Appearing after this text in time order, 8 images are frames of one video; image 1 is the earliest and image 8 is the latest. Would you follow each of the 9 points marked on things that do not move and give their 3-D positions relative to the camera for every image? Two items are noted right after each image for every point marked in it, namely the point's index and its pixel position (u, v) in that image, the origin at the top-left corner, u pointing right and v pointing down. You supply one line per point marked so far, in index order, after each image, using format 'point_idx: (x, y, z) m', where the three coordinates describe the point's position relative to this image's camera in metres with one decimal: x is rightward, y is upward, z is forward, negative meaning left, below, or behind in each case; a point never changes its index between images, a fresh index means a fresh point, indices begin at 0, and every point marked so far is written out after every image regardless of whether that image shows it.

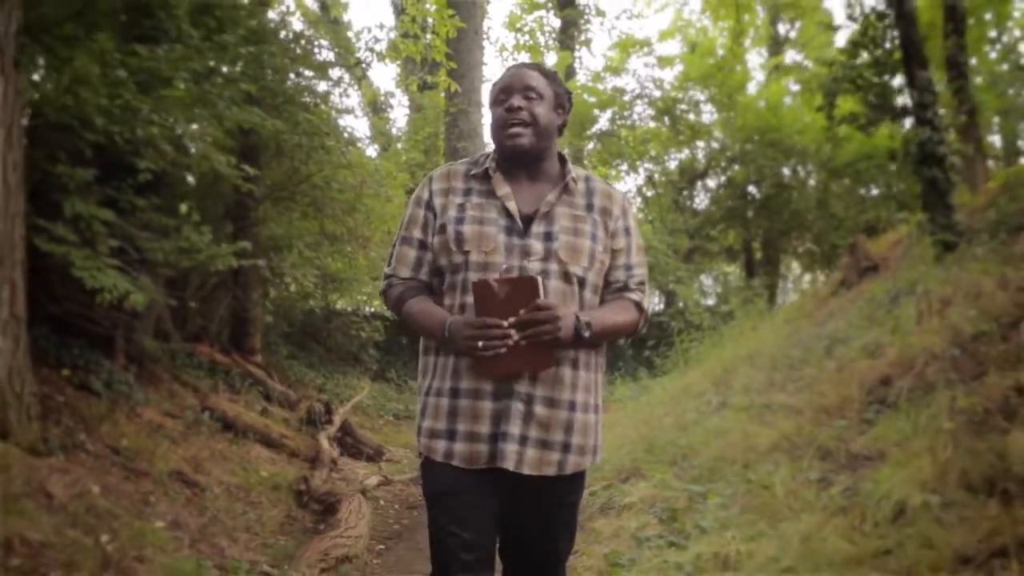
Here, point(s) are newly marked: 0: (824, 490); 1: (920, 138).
0: (+1.7, -1.1, +5.8) m
1: (+4.4, +1.6, +11.4) m
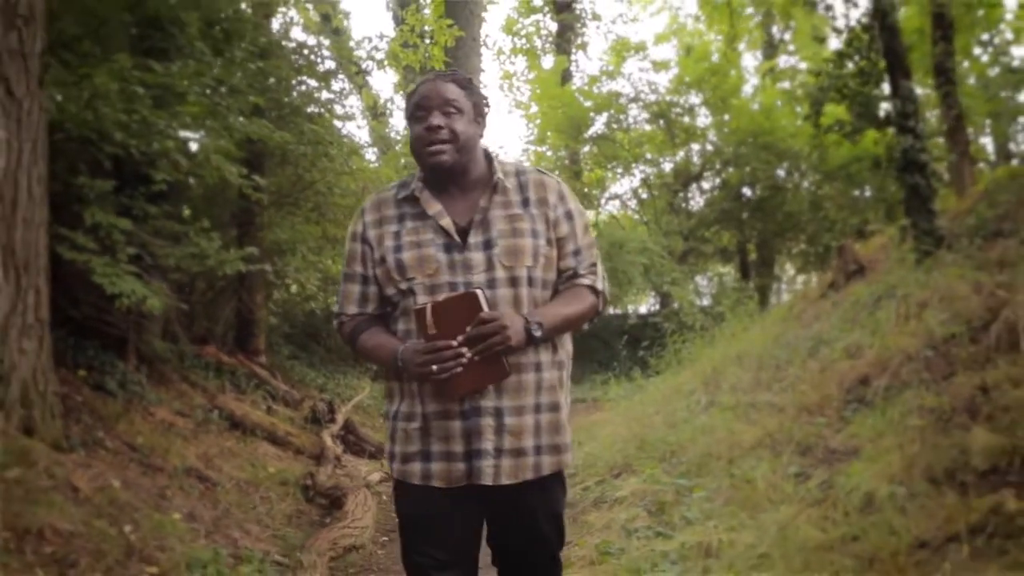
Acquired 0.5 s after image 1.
0: (+1.7, -1.1, +6.2) m
1: (+4.3, +1.6, +11.8) m
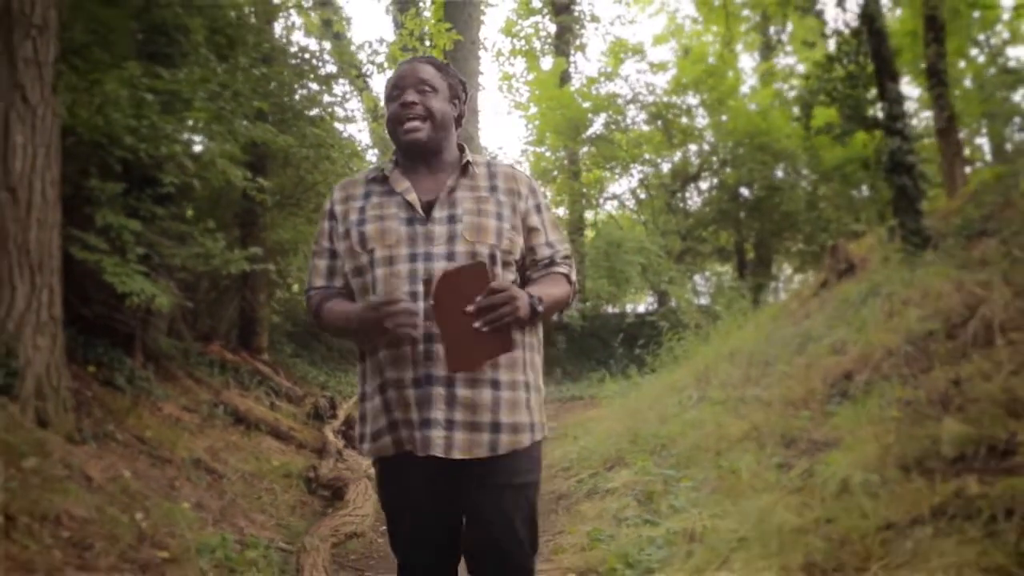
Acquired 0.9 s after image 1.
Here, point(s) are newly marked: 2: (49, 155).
0: (+1.7, -1.1, +6.5) m
1: (+4.3, +1.6, +12.1) m
2: (-3.1, +0.9, +7.1) m
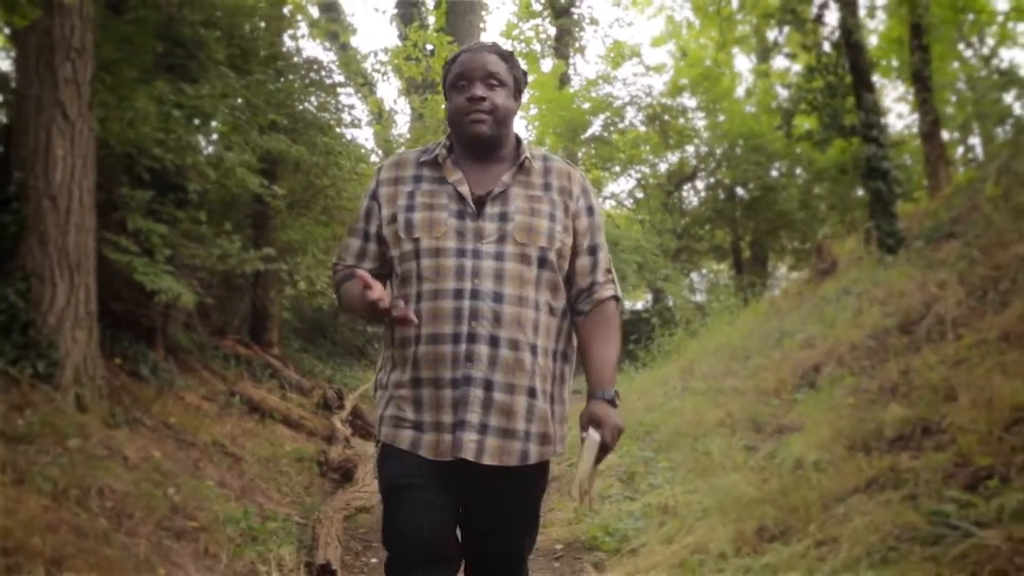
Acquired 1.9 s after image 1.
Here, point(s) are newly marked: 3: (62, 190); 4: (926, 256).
0: (+1.6, -1.1, +7.2) m
1: (+4.3, +1.6, +12.8) m
2: (-3.1, +0.9, +7.8) m
3: (-3.3, +0.7, +7.7) m
4: (+4.1, +0.3, +10.4) m
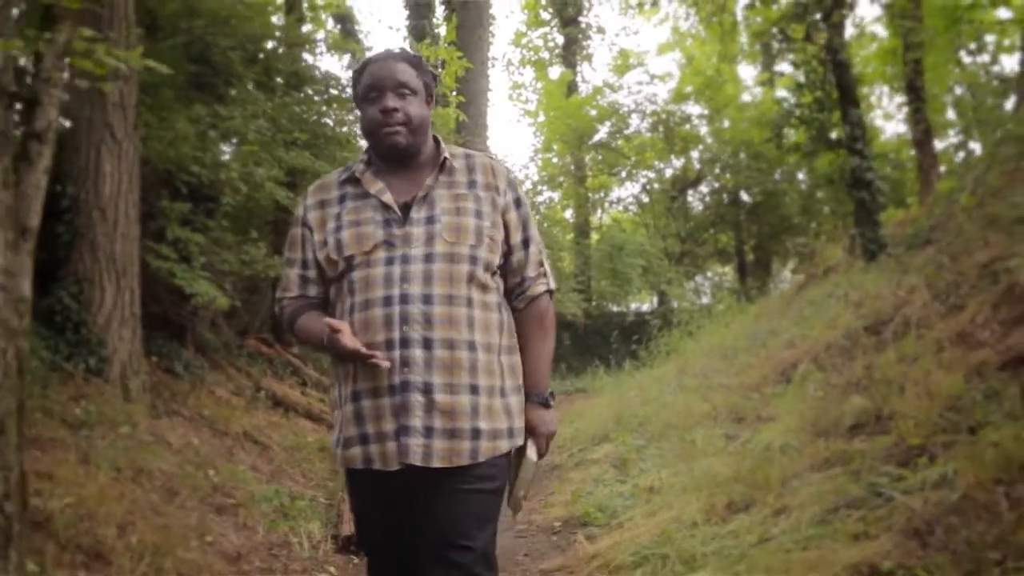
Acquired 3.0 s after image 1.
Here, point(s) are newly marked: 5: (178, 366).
0: (+1.6, -1.1, +8.0) m
1: (+4.4, +1.6, +13.6) m
2: (-3.1, +0.9, +8.7) m
3: (-3.2, +0.7, +8.5) m
4: (+4.1, +0.3, +11.2) m
5: (-3.2, -0.8, +10.3) m
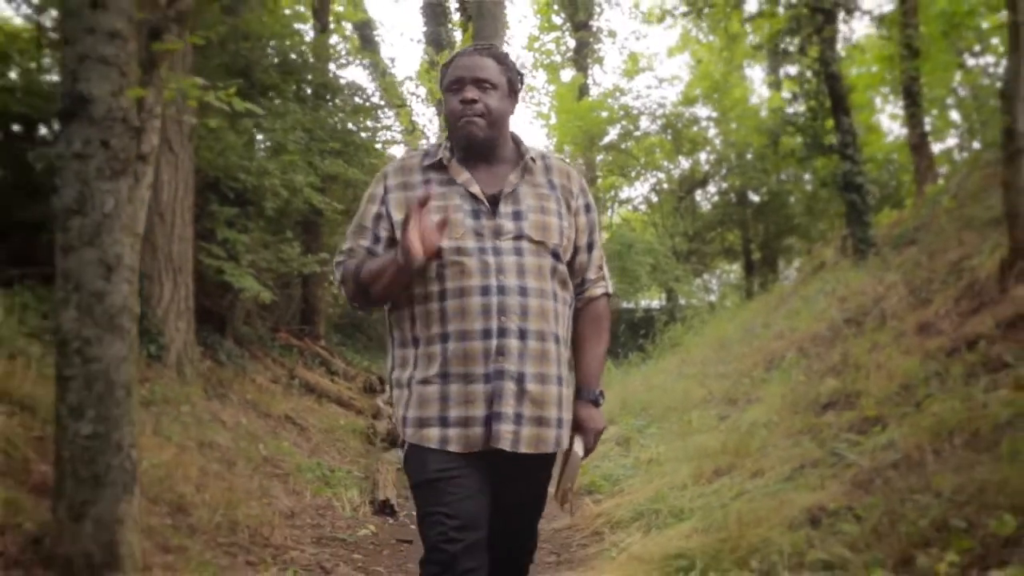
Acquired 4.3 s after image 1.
0: (+1.8, -1.1, +9.0) m
1: (+4.6, +1.6, +14.5) m
2: (-3.0, +0.9, +9.7) m
3: (-3.1, +0.7, +9.5) m
4: (+4.3, +0.3, +12.1) m
5: (-3.1, -0.7, +11.3) m
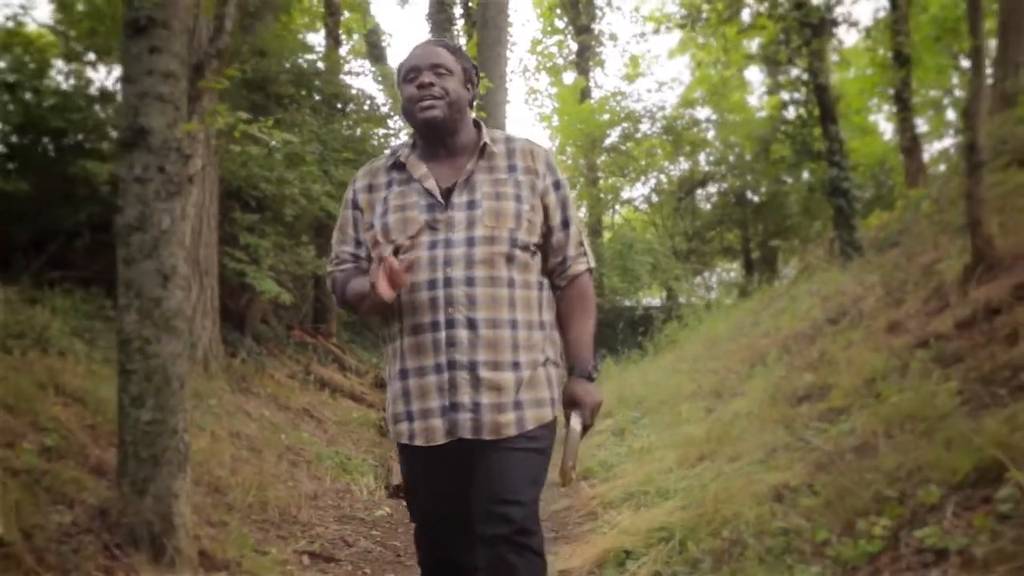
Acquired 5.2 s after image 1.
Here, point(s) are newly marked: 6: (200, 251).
0: (+1.8, -1.1, +9.7) m
1: (+4.6, +1.6, +15.2) m
2: (-2.9, +0.9, +10.4) m
3: (-3.1, +0.7, +10.3) m
4: (+4.3, +0.3, +12.8) m
5: (-3.1, -0.7, +12.1) m
6: (-3.0, +0.4, +10.3) m
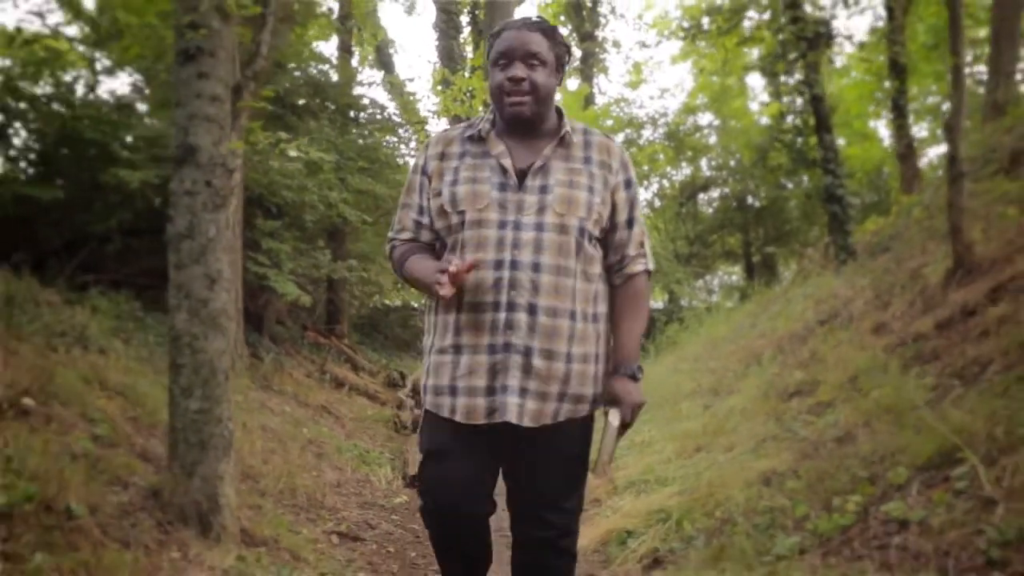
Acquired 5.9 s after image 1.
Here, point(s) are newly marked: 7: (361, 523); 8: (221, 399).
0: (+1.9, -1.2, +10.3) m
1: (+4.7, +1.6, +15.8) m
2: (-2.9, +0.9, +11.0) m
3: (-3.0, +0.7, +10.9) m
4: (+4.4, +0.3, +13.4) m
5: (-3.0, -0.8, +12.7) m
6: (-2.9, +0.3, +10.9) m
7: (-1.1, -1.7, +7.6) m
8: (-1.7, -0.6, +6.1) m
